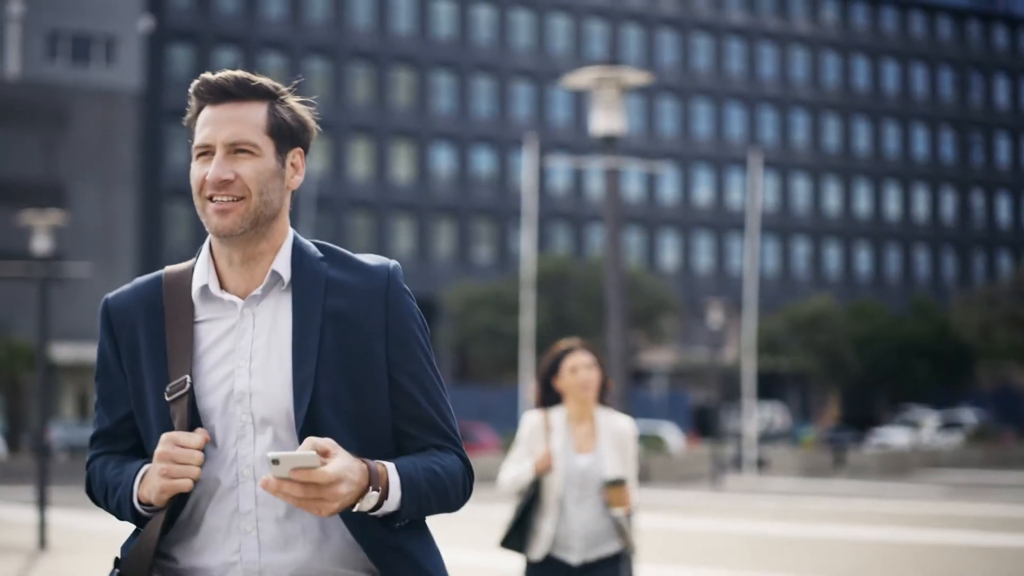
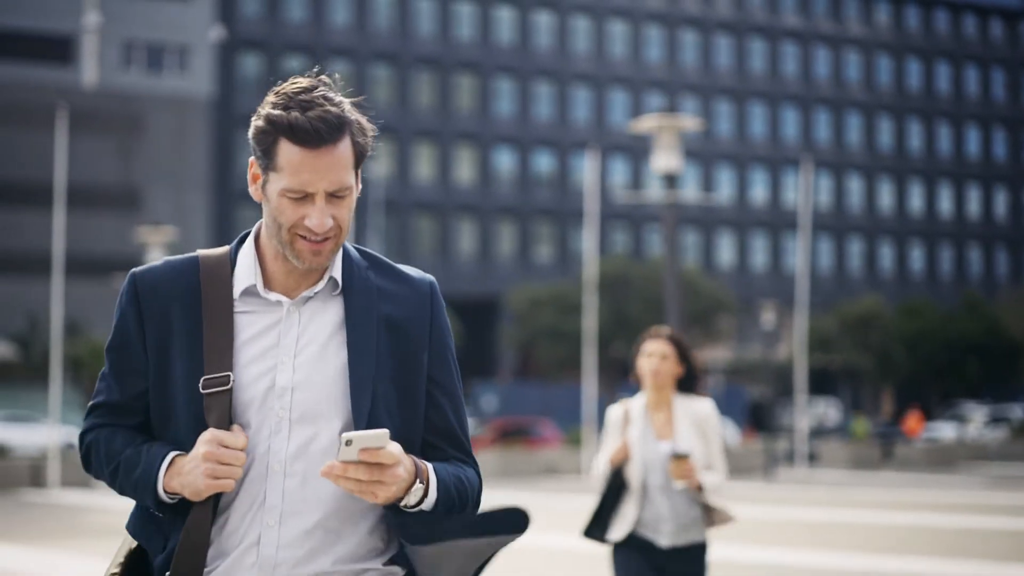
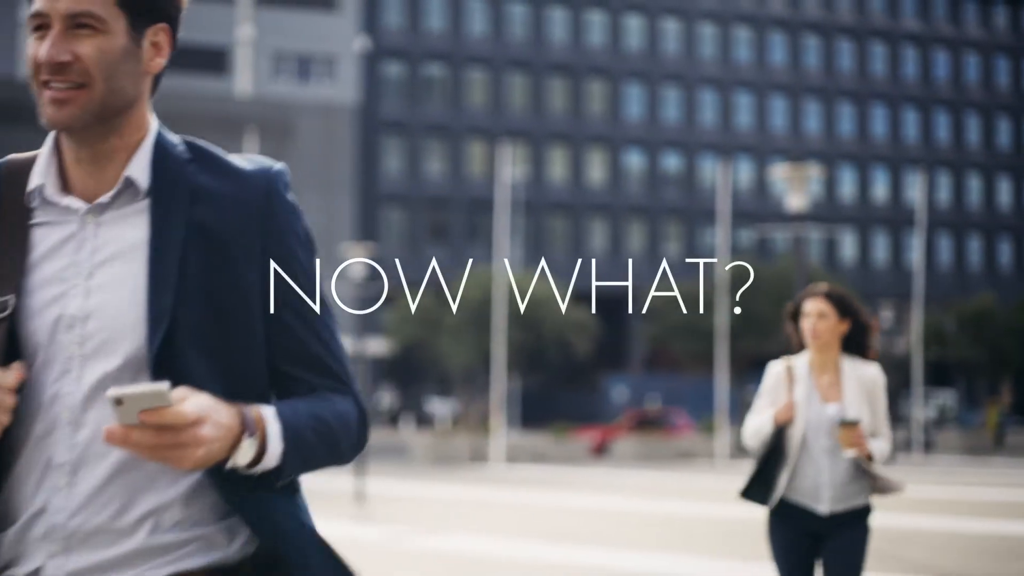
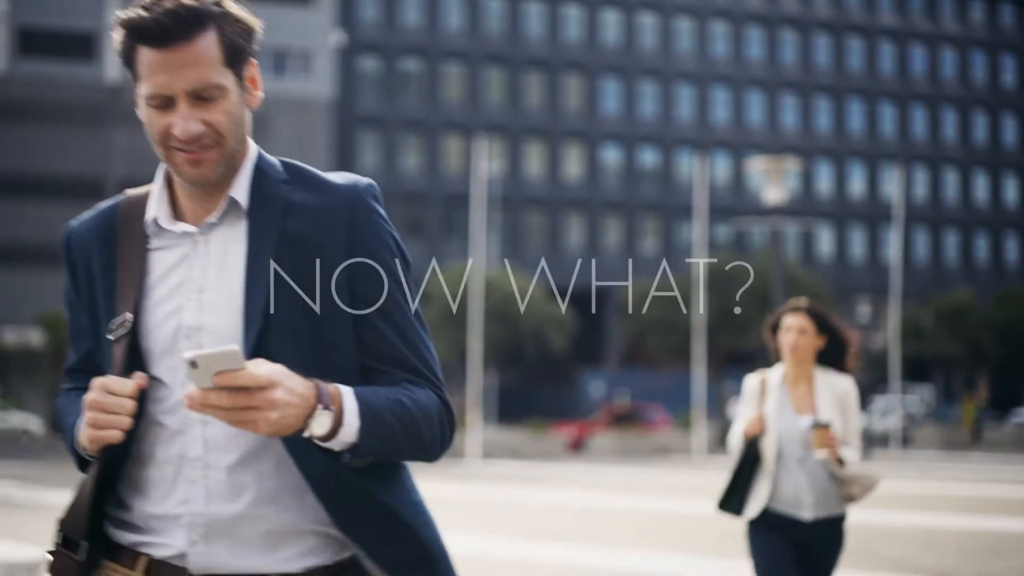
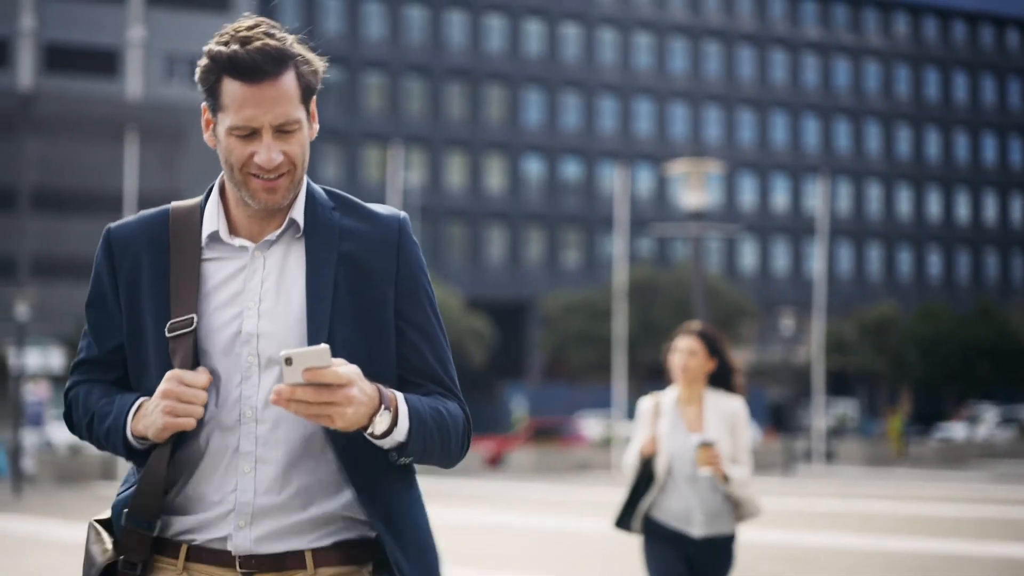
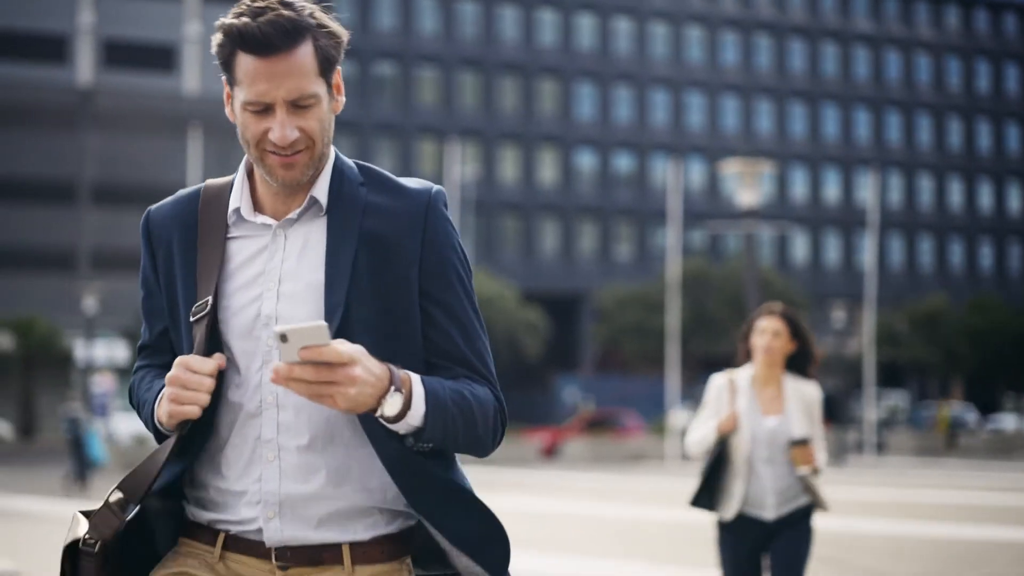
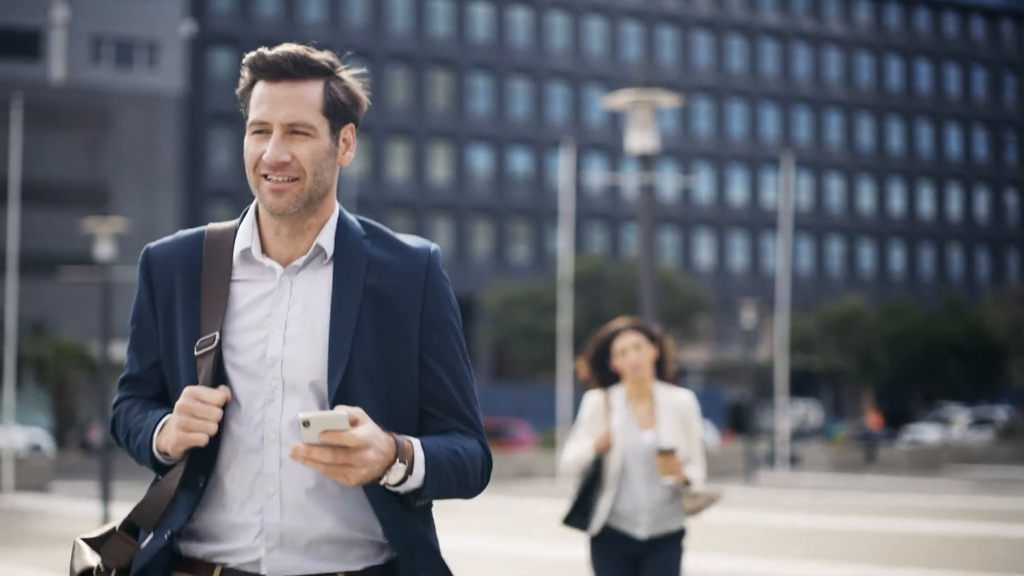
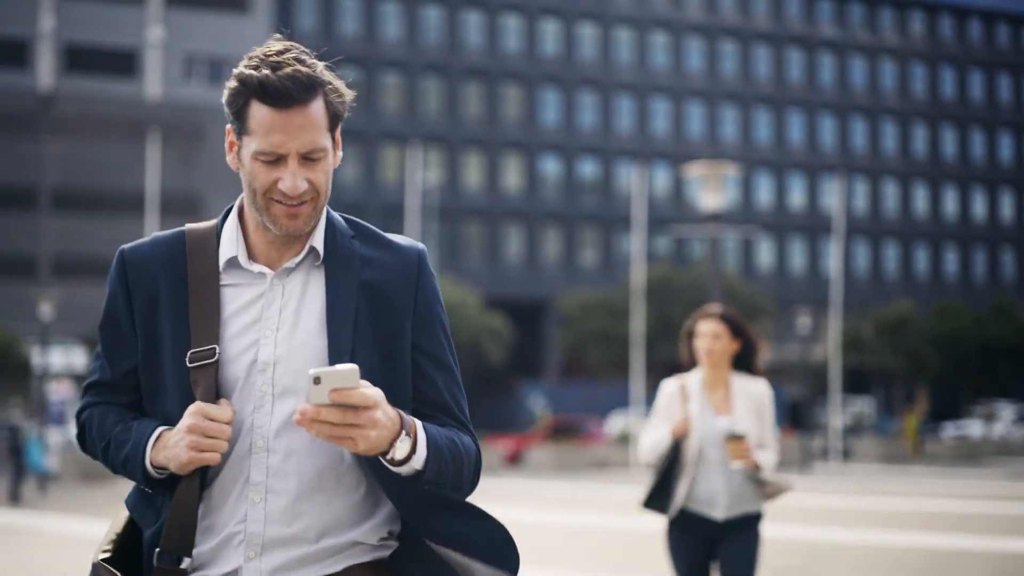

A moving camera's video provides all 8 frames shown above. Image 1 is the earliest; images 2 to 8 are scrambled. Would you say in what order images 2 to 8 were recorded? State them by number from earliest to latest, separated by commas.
7, 2, 5, 8, 6, 4, 3
